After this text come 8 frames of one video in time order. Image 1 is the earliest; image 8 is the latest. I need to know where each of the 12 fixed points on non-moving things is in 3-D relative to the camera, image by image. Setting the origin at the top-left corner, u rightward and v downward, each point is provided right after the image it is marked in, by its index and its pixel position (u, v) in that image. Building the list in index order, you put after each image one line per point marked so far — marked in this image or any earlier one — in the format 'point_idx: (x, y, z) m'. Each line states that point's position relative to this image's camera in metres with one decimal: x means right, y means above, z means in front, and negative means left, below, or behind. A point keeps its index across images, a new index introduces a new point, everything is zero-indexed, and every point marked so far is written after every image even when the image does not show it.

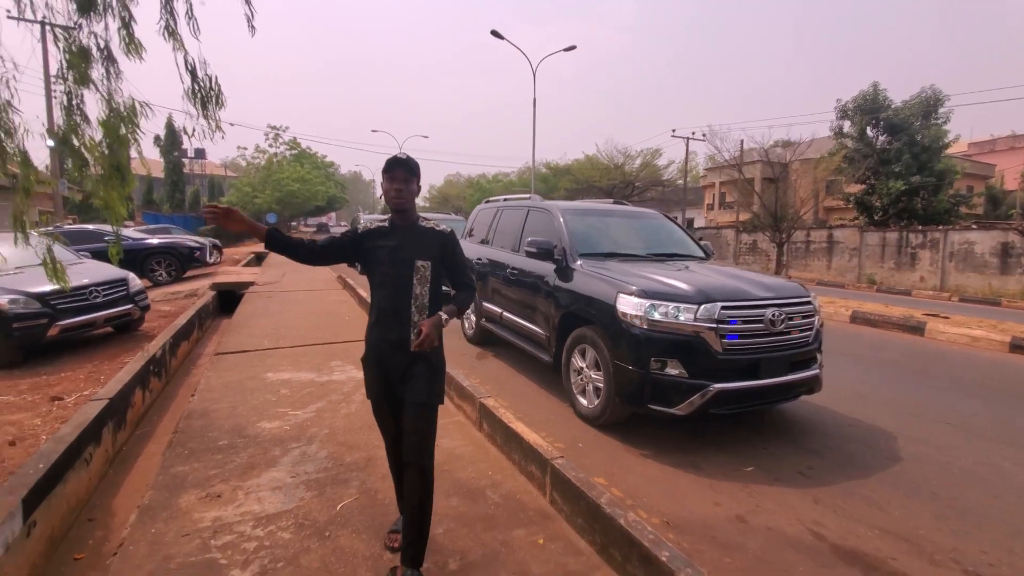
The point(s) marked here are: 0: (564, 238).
0: (+0.5, +0.5, +5.3) m
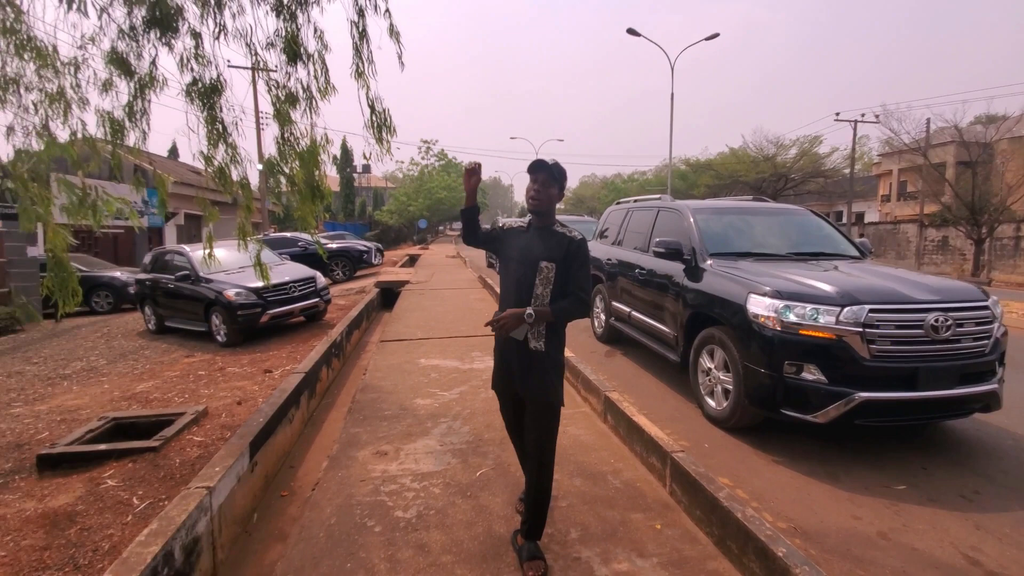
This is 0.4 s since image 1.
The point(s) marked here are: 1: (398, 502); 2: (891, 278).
0: (+1.9, +0.5, +5.3) m
1: (-0.7, -1.3, +3.0) m
2: (+3.0, +0.1, +3.9) m
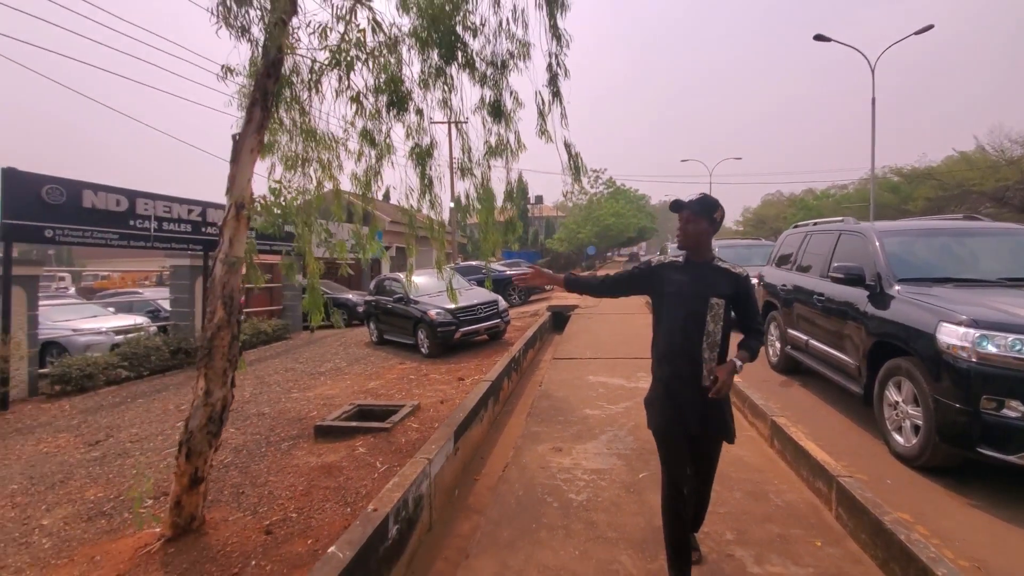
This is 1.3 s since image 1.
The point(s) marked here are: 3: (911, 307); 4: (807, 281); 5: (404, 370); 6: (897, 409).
0: (+3.7, +0.3, +5.0) m
1: (+0.4, -1.5, +3.6) m
2: (+4.2, -0.1, +3.3) m
3: (+3.3, -0.2, +4.1) m
4: (+3.7, +0.1, +6.1) m
5: (-2.1, -1.6, +9.8) m
6: (+3.2, -1.0, +4.1) m
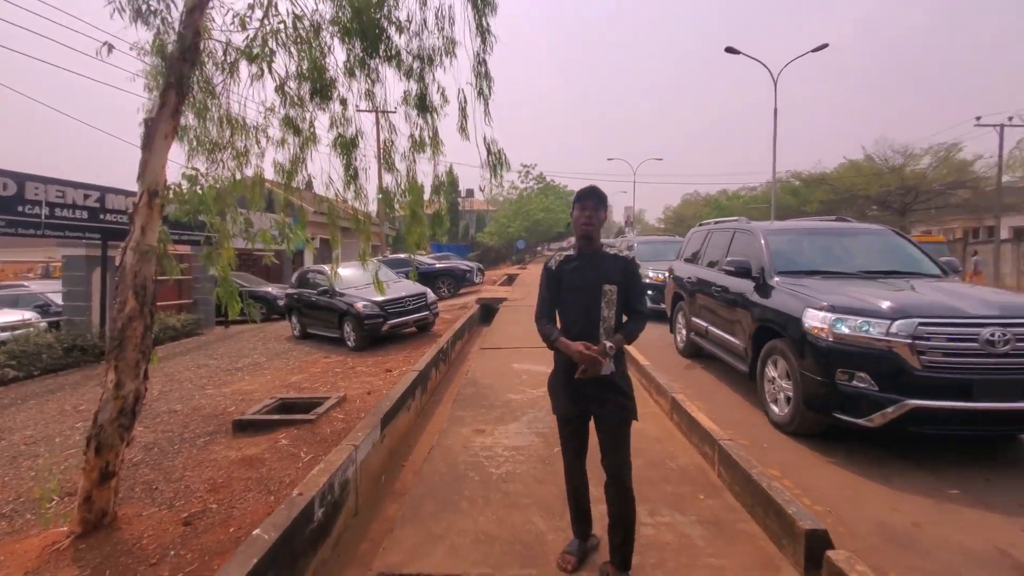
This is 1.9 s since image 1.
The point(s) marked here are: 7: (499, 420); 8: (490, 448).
0: (+2.9, +0.4, +5.6) m
1: (-0.2, -1.4, +3.9) m
2: (+3.7, -0.1, +4.1) m
3: (+2.6, -0.1, +4.7) m
4: (+2.7, +0.2, +6.8) m
5: (-3.6, -1.5, +9.7) m
6: (+2.5, -0.9, +4.7) m
7: (-0.1, -1.3, +4.9) m
8: (-0.2, -1.4, +4.2) m
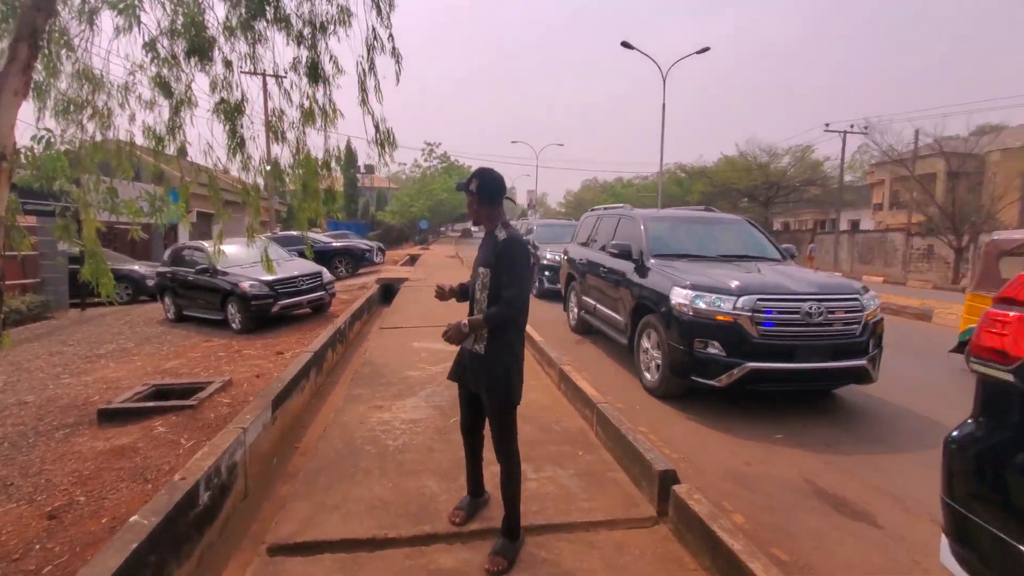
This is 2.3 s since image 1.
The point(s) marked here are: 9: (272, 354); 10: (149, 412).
0: (+1.7, +0.6, +6.2) m
1: (-1.0, -1.2, +4.0) m
2: (+2.7, +0.1, +4.9) m
3: (+1.6, +0.1, +5.3) m
4: (+1.3, +0.5, +7.4) m
5: (-5.5, -1.1, +9.0) m
6: (+1.5, -0.7, +5.3) m
7: (-1.2, -1.1, +5.0) m
8: (-1.1, -1.2, +4.3) m
9: (-4.0, -1.1, +8.1) m
10: (-4.0, -1.4, +5.4) m
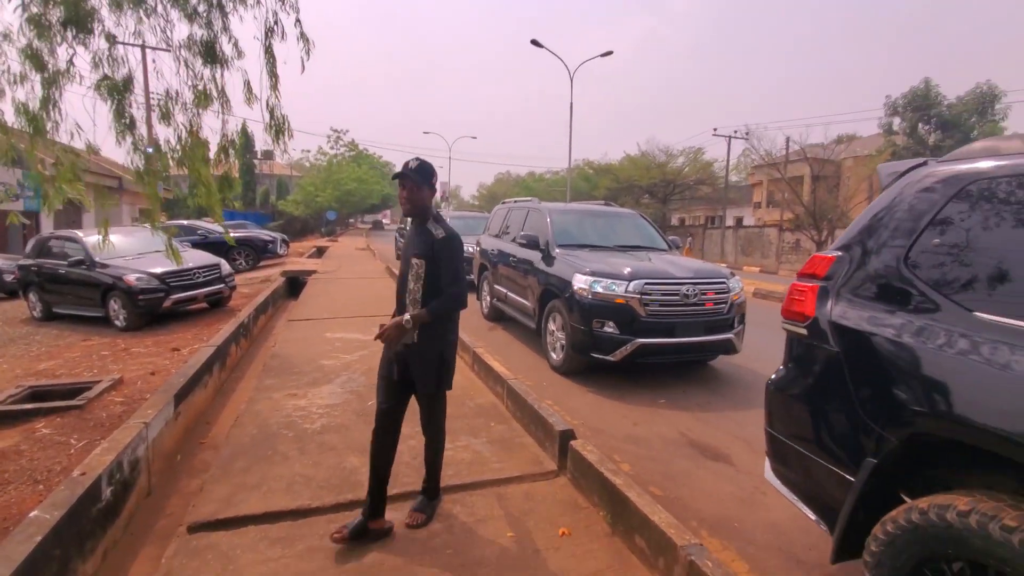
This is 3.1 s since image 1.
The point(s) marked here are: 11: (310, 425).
0: (+0.5, +0.8, +6.7) m
1: (-1.7, -1.1, +4.1) m
2: (+1.8, +0.3, +5.5) m
3: (+0.6, +0.3, +5.8) m
4: (-0.1, +0.7, +7.8) m
5: (-7.0, -1.0, +8.3) m
6: (+0.5, -0.5, +5.8) m
7: (-2.0, -1.0, +5.0) m
8: (-1.8, -1.1, +4.4) m
9: (-5.3, -1.0, +7.6) m
10: (-4.9, -1.3, +4.9) m
11: (-1.6, -1.1, +4.0) m
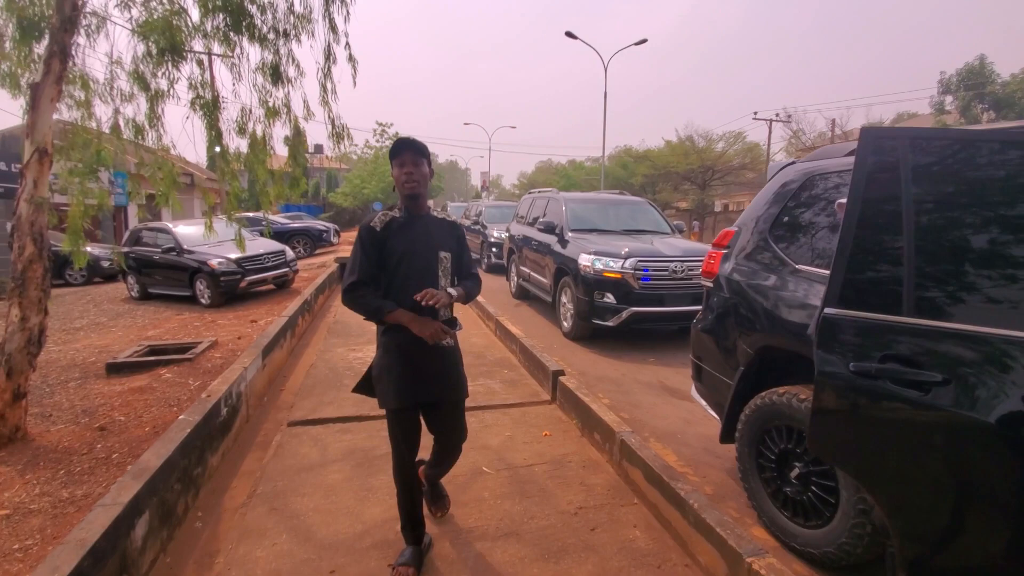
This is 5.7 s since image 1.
0: (+0.8, +1.1, +7.7) m
1: (-1.6, -0.8, +5.3) m
2: (+2.0, +0.6, +6.4) m
3: (+0.8, +0.6, +6.8) m
4: (+0.3, +1.0, +8.8) m
5: (-6.5, -0.6, +9.9) m
6: (+0.7, -0.2, +6.8) m
7: (-1.9, -0.7, +6.2) m
8: (-1.7, -0.8, +5.6) m
9: (-4.9, -0.6, +9.1) m
10: (-4.7, -1.0, +6.4) m
11: (-1.5, -0.9, +5.2) m
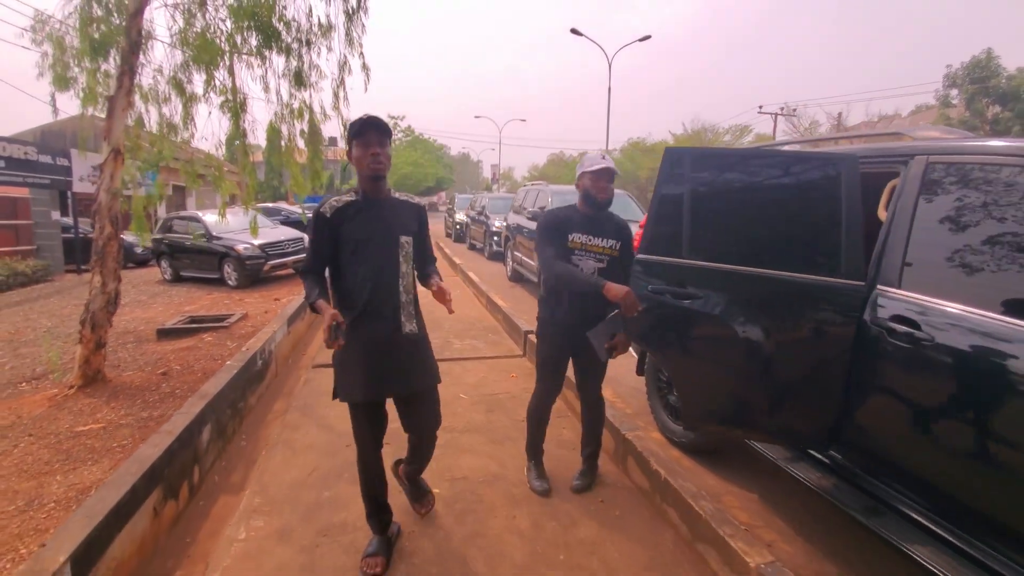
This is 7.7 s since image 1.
0: (+0.7, +1.4, +8.7) m
1: (-1.8, -0.5, +6.3) m
2: (+1.8, +0.9, +7.4) m
3: (+0.7, +0.9, +7.8) m
4: (+0.2, +1.3, +9.8) m
5: (-6.6, -0.2, +11.1) m
6: (+0.6, +0.1, +7.8) m
7: (-2.0, -0.4, +7.3) m
8: (-1.9, -0.5, +6.6) m
9: (-5.0, -0.2, +10.3) m
10: (-4.9, -0.6, +7.5) m
11: (-1.8, -0.6, +6.3) m
